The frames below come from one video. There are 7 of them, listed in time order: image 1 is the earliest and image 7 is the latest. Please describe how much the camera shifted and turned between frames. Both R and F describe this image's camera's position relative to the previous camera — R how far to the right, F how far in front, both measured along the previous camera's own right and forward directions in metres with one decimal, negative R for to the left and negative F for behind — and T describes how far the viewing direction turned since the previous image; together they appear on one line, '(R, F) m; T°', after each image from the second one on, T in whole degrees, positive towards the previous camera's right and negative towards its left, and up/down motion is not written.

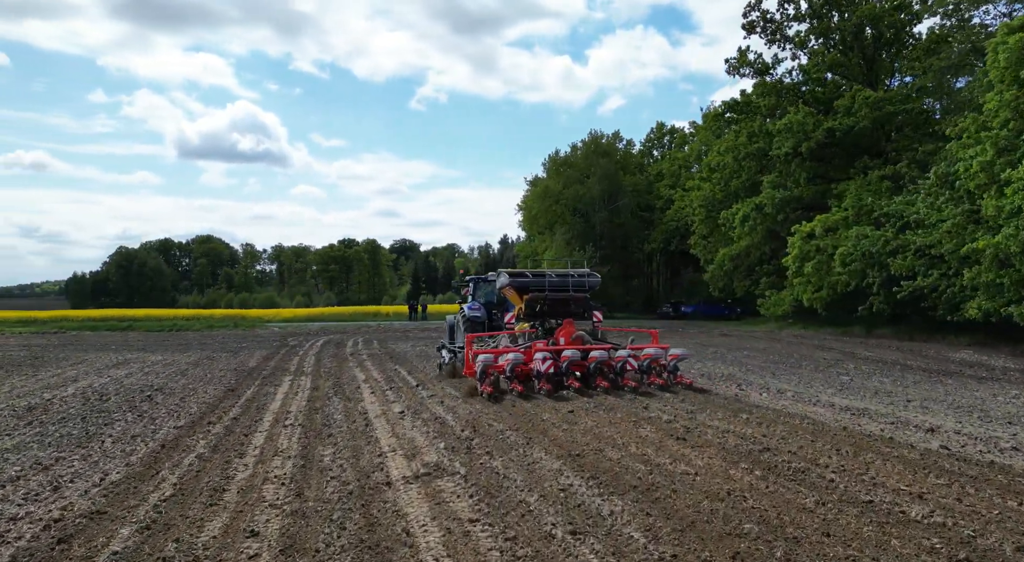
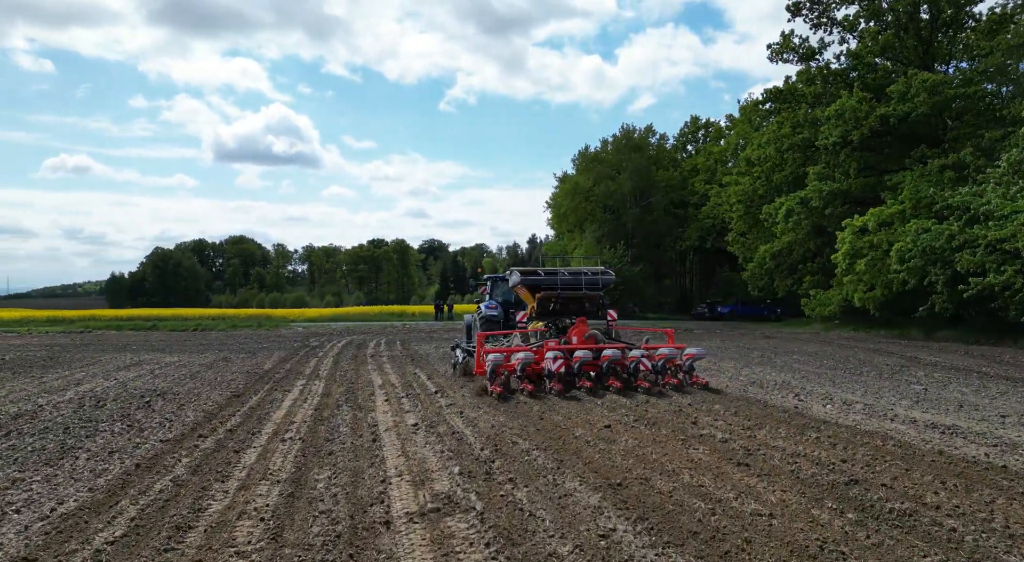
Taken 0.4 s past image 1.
(0.0, +1.2) m; -2°
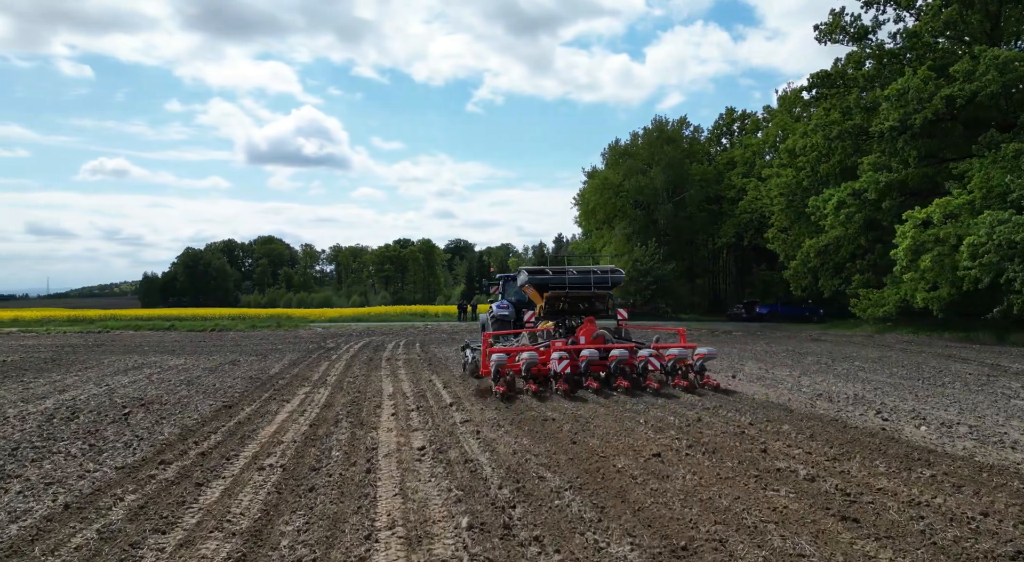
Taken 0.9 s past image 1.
(0.0, +1.6) m; -2°
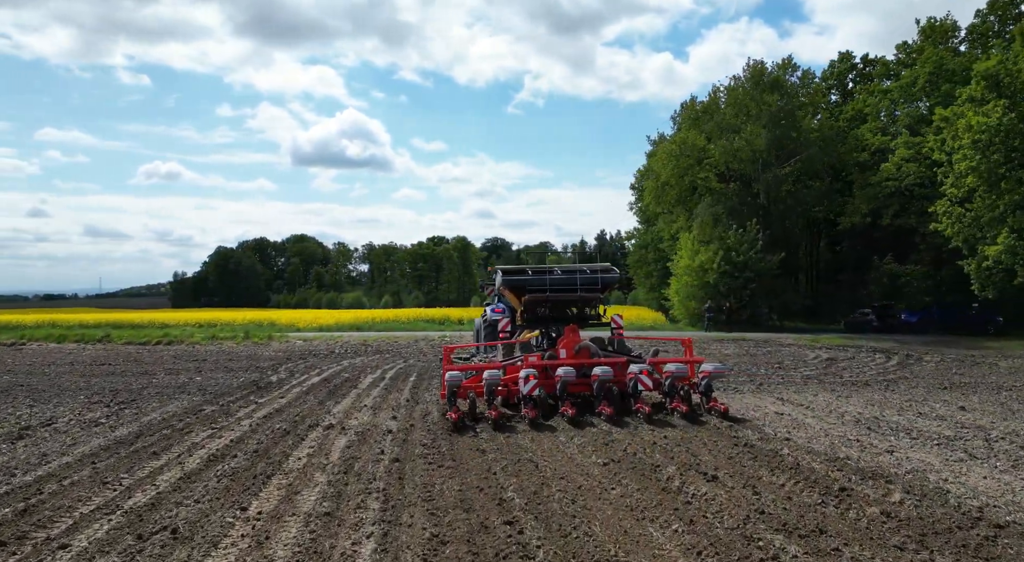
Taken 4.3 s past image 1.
(-0.4, +9.8) m; -3°
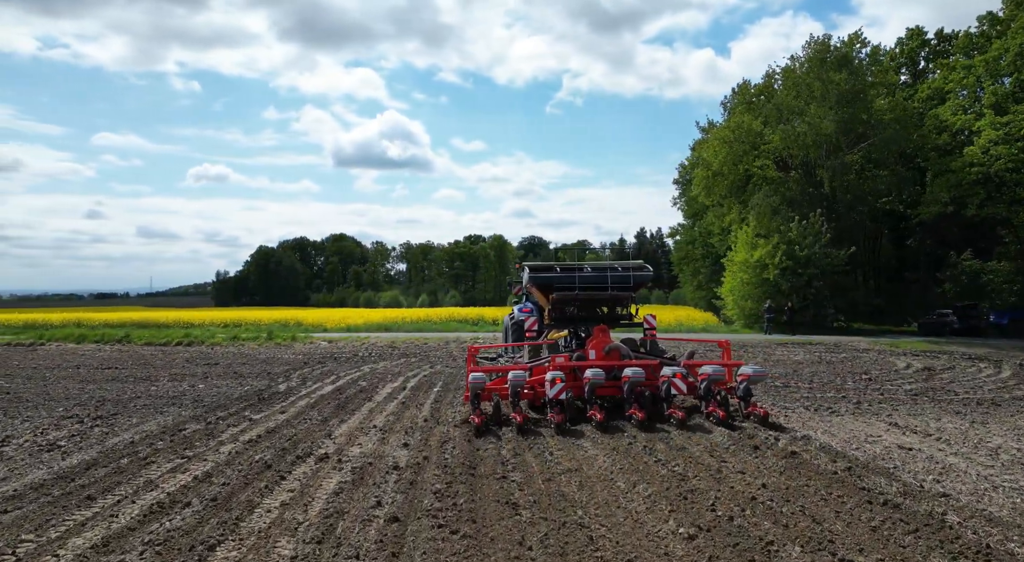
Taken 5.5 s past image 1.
(0.0, +2.1) m; -3°
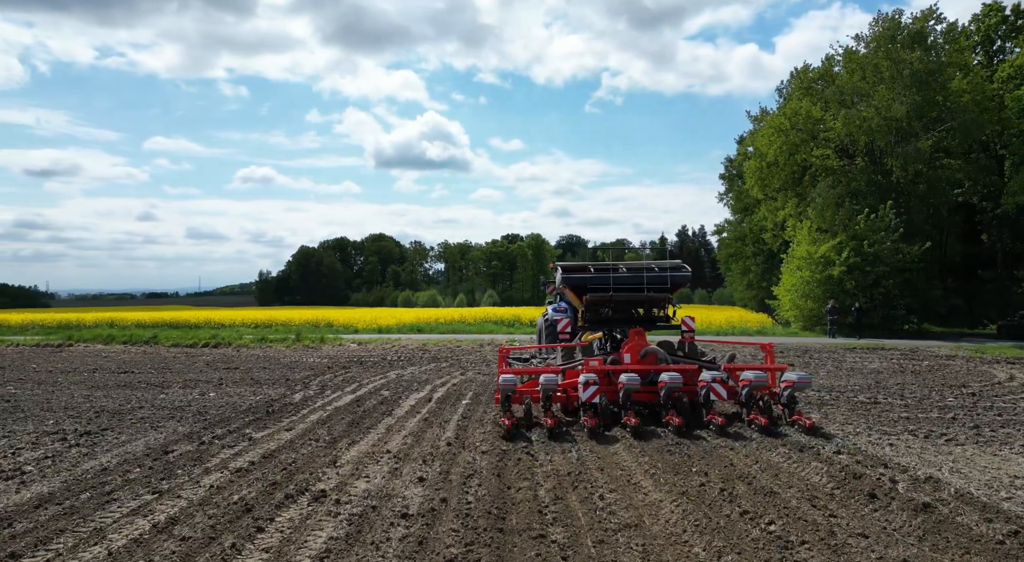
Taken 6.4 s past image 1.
(0.0, +1.5) m; -3°
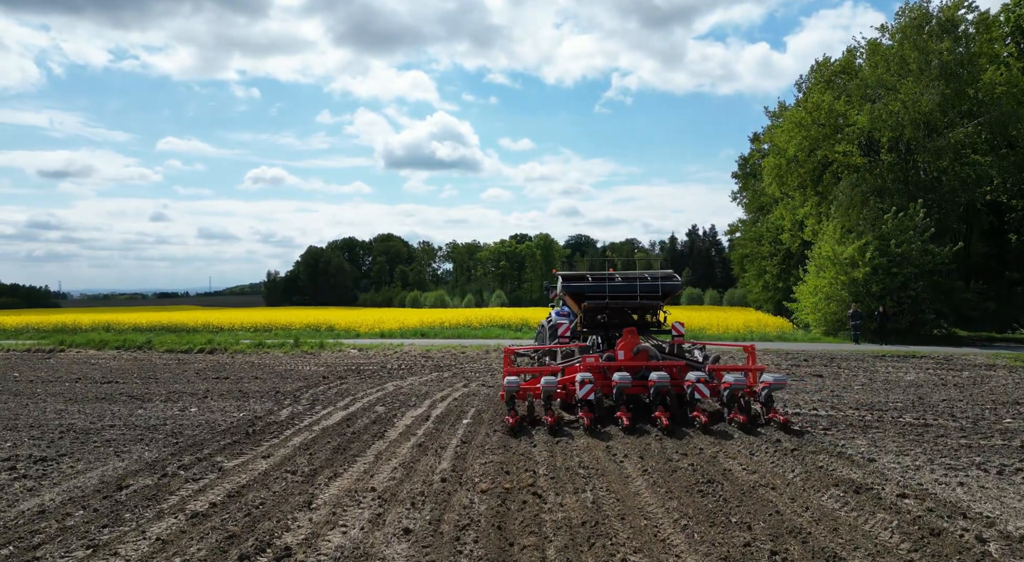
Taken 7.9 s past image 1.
(0.0, +1.1) m; -1°
